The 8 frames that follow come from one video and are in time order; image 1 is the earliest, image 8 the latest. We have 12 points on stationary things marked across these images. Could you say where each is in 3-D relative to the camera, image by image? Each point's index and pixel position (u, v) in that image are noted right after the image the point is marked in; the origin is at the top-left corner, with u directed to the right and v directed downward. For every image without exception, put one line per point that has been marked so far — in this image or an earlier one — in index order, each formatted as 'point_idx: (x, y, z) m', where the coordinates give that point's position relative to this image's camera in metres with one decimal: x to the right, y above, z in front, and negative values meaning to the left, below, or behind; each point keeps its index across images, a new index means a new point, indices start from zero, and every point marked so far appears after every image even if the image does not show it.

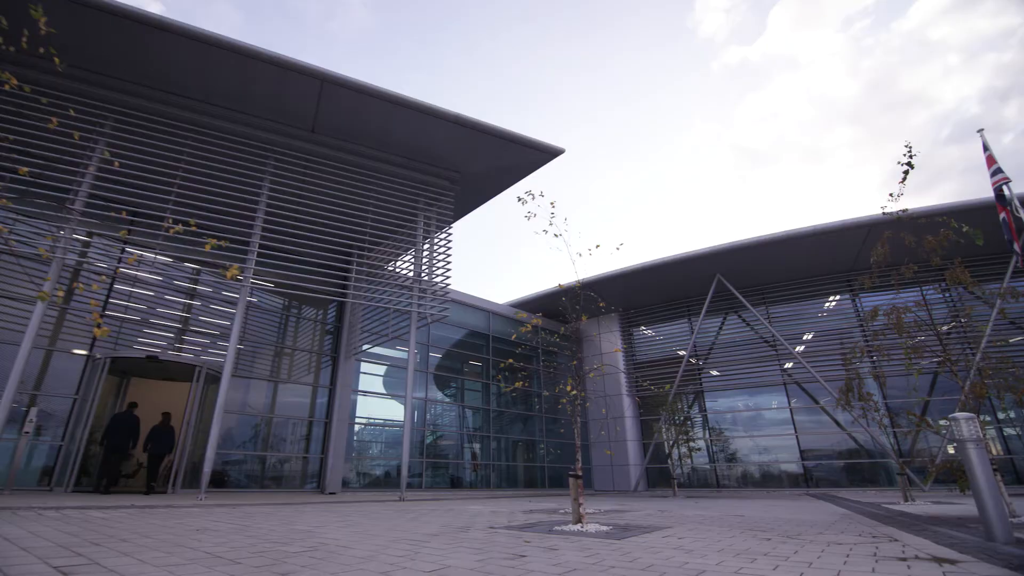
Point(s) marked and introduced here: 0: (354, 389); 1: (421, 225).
0: (-5.6, -3.7, +18.3) m
1: (-2.9, +2.0, +16.2) m
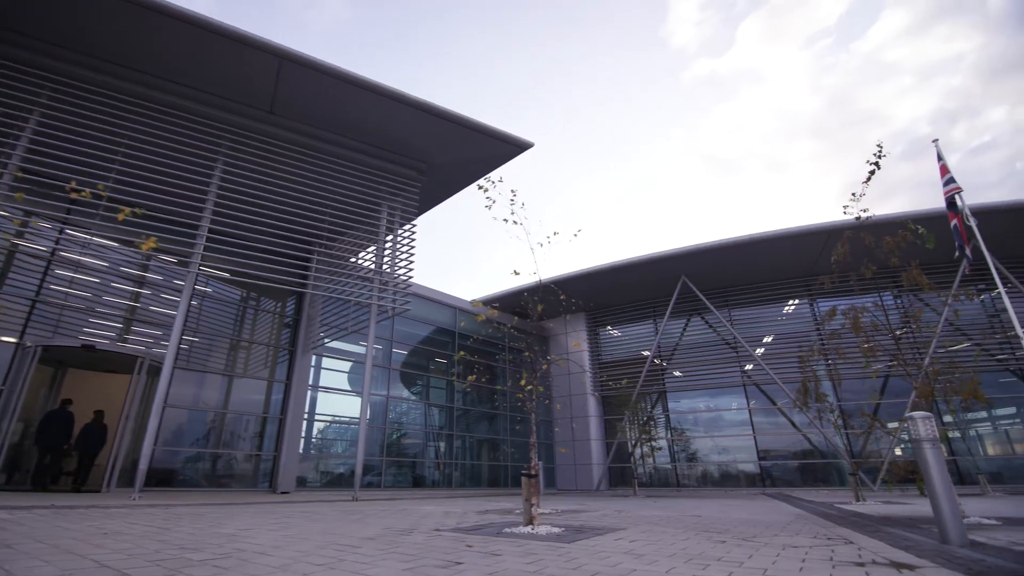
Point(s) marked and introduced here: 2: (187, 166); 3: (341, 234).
0: (-6.9, -3.4, +17.7) m
1: (-3.9, +2.2, +15.7) m
2: (-8.2, +3.1, +12.6) m
3: (-5.1, +1.6, +15.3) m
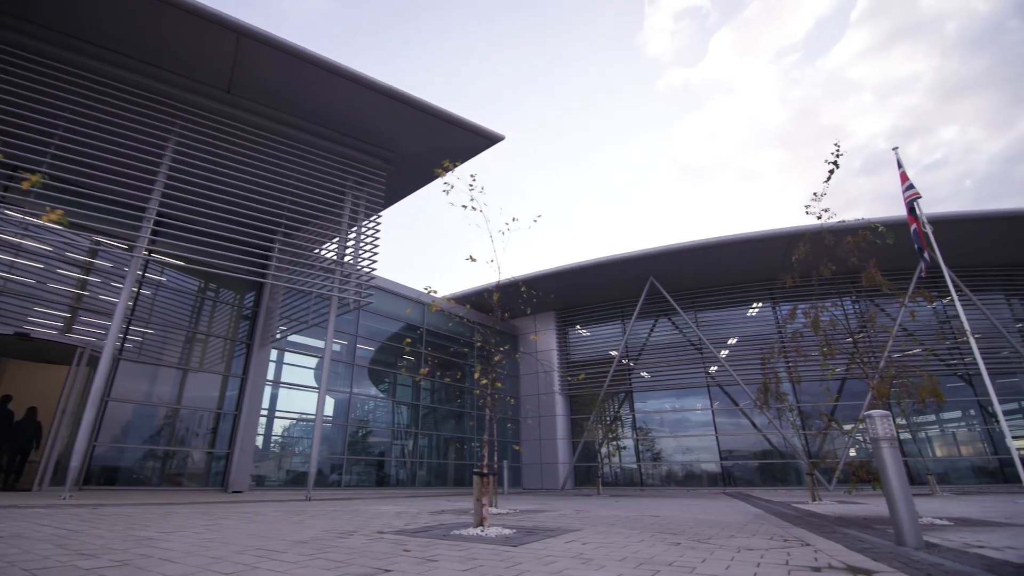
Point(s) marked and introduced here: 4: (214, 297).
0: (-8.1, -3.1, +17.1) m
1: (-4.8, +2.4, +15.2) m
2: (-8.9, +3.4, +11.9) m
3: (-6.0, +1.9, +14.8) m
4: (-9.5, -0.3, +16.4) m
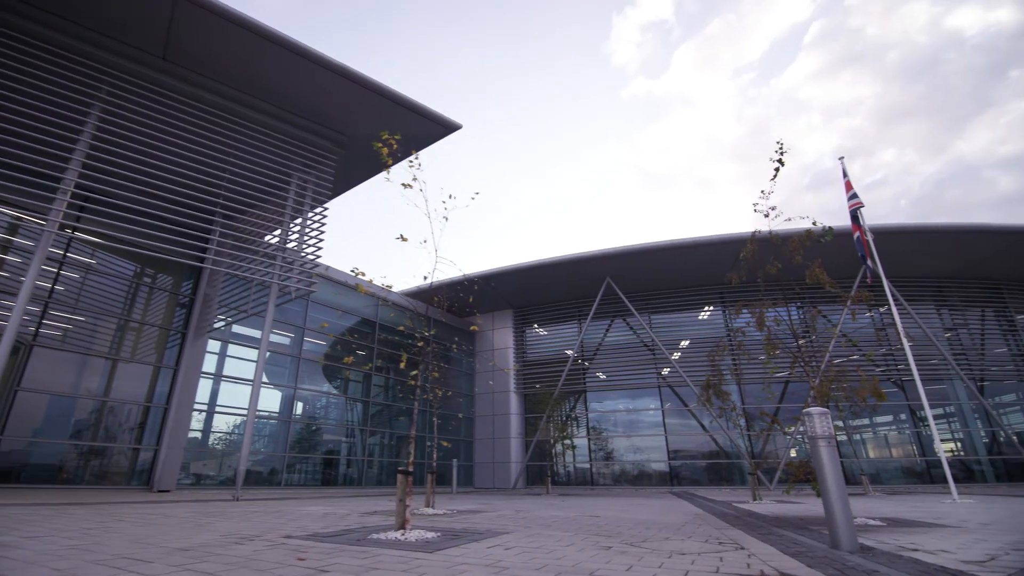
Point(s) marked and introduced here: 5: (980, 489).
0: (-9.7, -2.7, +16.1) m
1: (-6.1, +2.8, +14.5) m
2: (-9.9, +3.8, +10.9) m
3: (-7.3, +2.2, +14.0) m
4: (-11.0, +0.1, +15.3) m
5: (+16.6, -7.1, +17.9) m
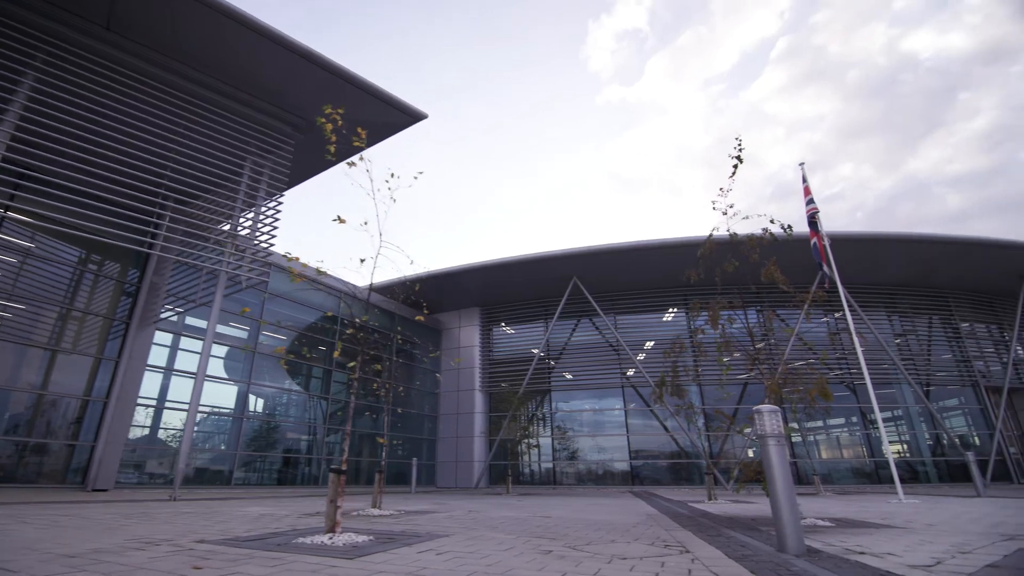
0: (-10.8, -2.3, +15.3) m
1: (-7.0, +3.0, +13.9) m
2: (-10.6, +4.2, +10.0) m
3: (-8.2, +2.5, +13.3) m
4: (-12.0, +0.5, +14.4) m
5: (+15.2, -7.4, +18.6) m
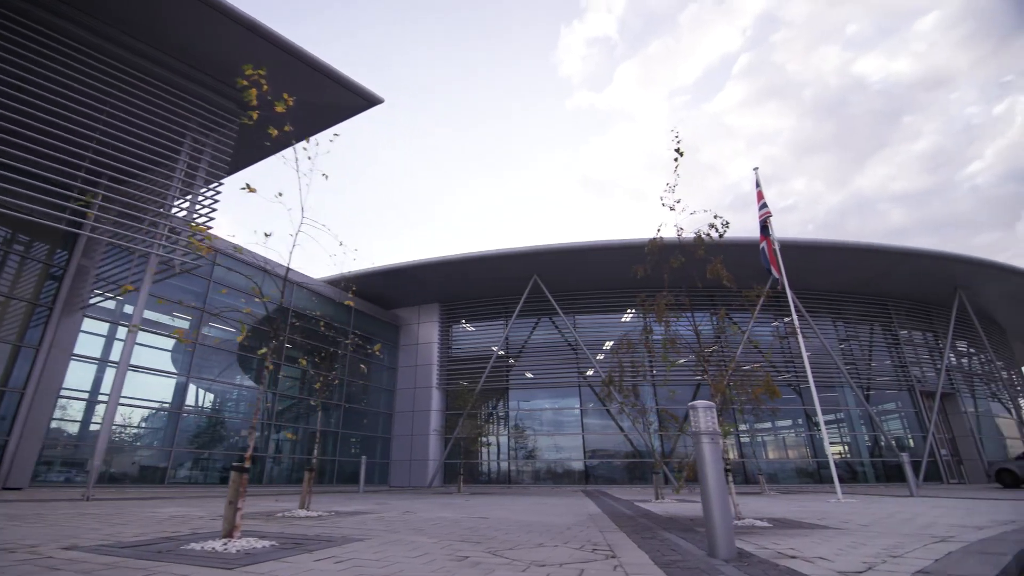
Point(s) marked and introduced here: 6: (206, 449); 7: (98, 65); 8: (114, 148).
0: (-12.1, -1.9, +14.2) m
1: (-8.1, +3.4, +13.1) m
2: (-11.3, +4.6, +9.0) m
3: (-9.3, +2.9, +12.4) m
4: (-13.2, +1.0, +13.2) m
5: (+13.4, -7.7, +19.3) m
6: (-10.6, -5.3, +17.0) m
7: (-9.4, +5.0, +11.2) m
8: (-9.6, +3.4, +12.1) m
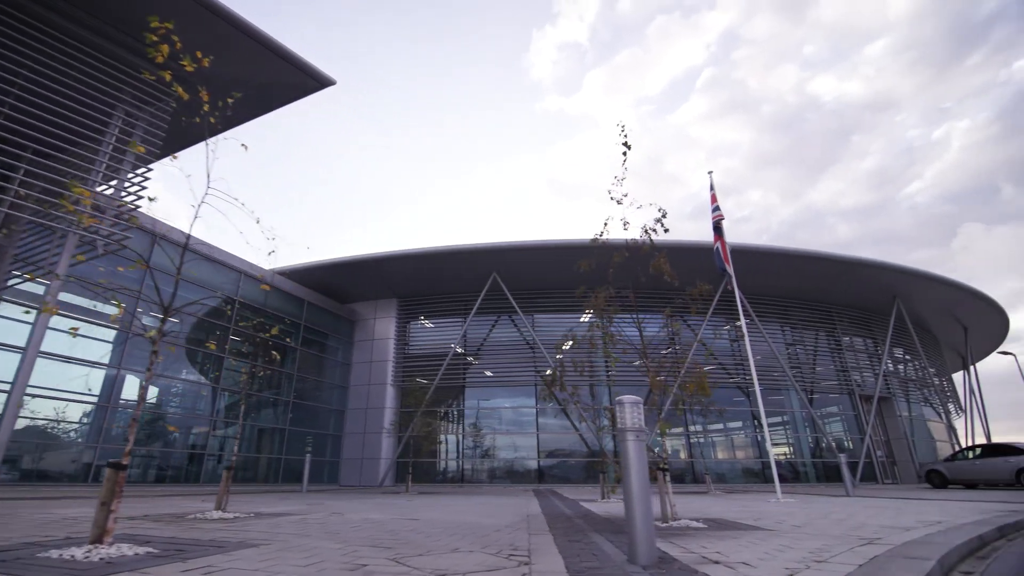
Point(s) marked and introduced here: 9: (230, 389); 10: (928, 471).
0: (-13.4, -1.4, +13.0) m
1: (-9.1, +3.7, +12.2) m
2: (-12.0, +5.1, +7.9) m
3: (-10.3, +3.3, +11.4) m
4: (-14.3, +1.5, +12.0) m
5: (+11.5, -7.9, +19.9) m
6: (-12.2, -4.8, +15.9) m
7: (-10.3, +5.4, +10.2) m
8: (-10.6, +3.8, +11.1) m
9: (-11.5, -3.6, +18.7) m
10: (+16.0, -7.0, +19.4) m
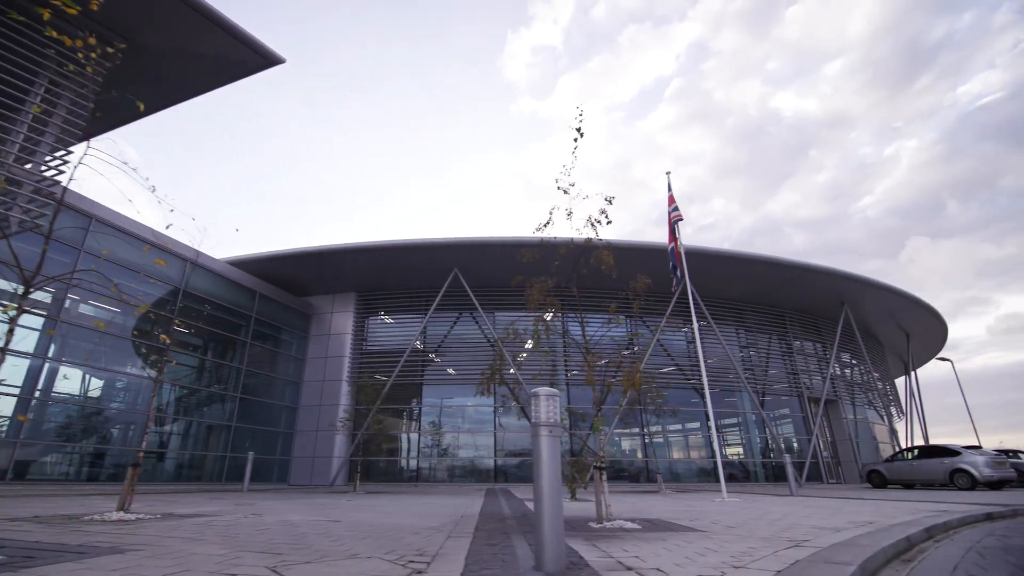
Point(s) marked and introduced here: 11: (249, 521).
0: (-14.5, -0.9, +11.9) m
1: (-10.1, +4.1, +11.3) m
2: (-12.6, +5.5, +6.8) m
3: (-11.2, +3.7, +10.5) m
4: (-15.2, +2.1, +10.8) m
5: (+9.7, -8.1, +20.4) m
6: (-13.6, -4.4, +14.8) m
7: (-11.0, +5.8, +9.2) m
8: (-11.4, +4.2, +10.2) m
9: (-13.0, -3.1, +17.6) m
10: (+14.2, -7.3, +20.1) m
11: (-3.1, -2.9, +6.4) m
